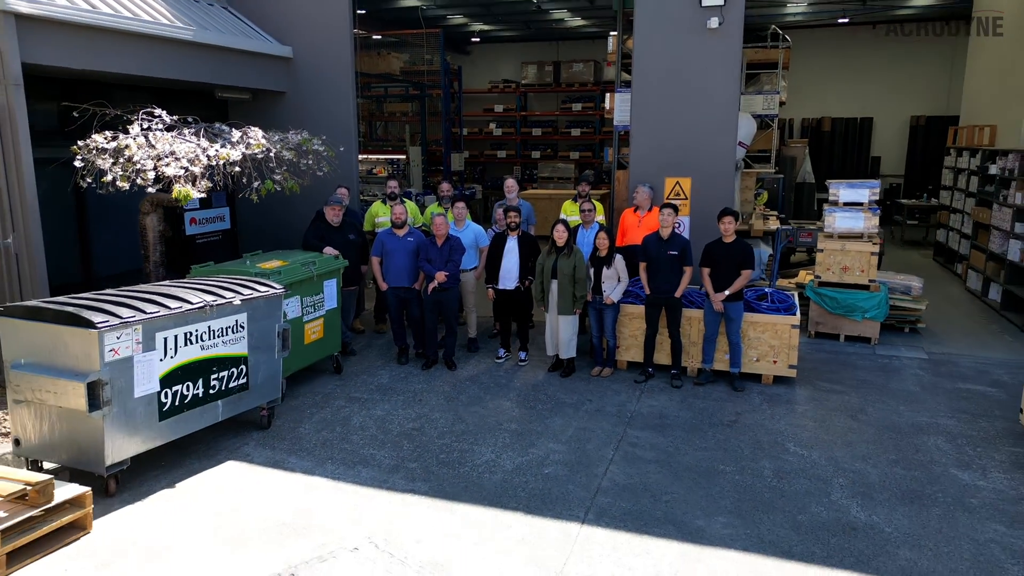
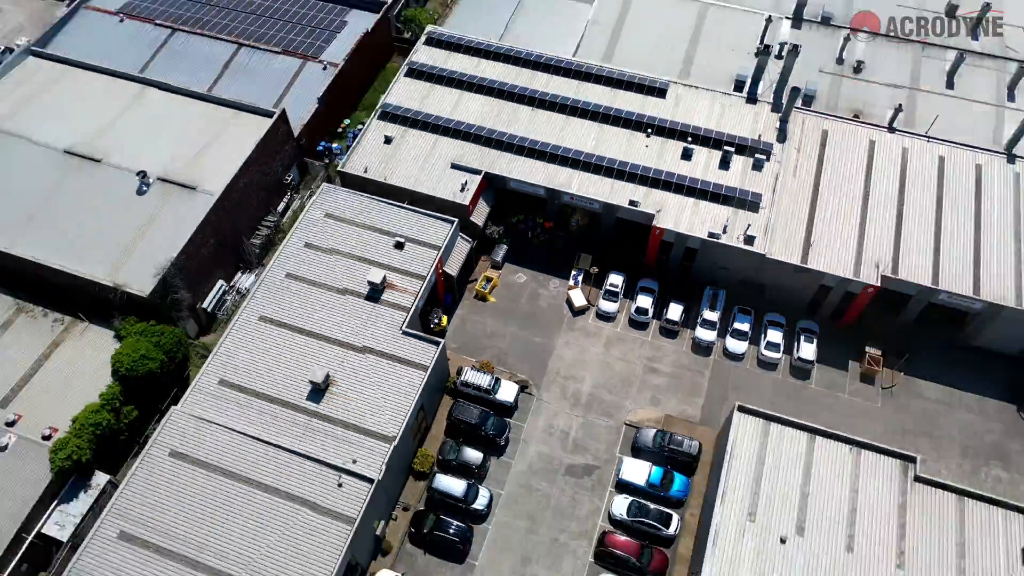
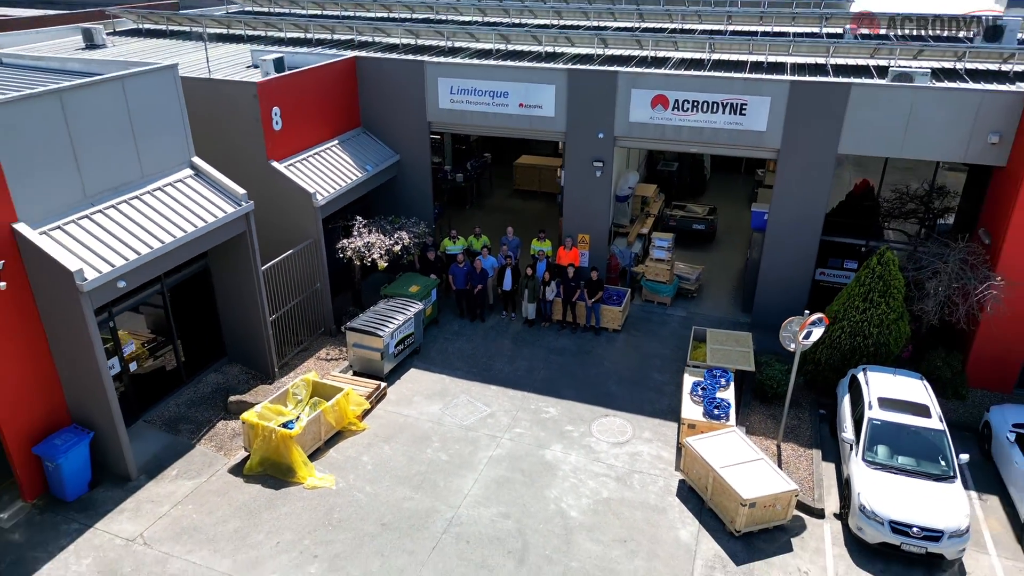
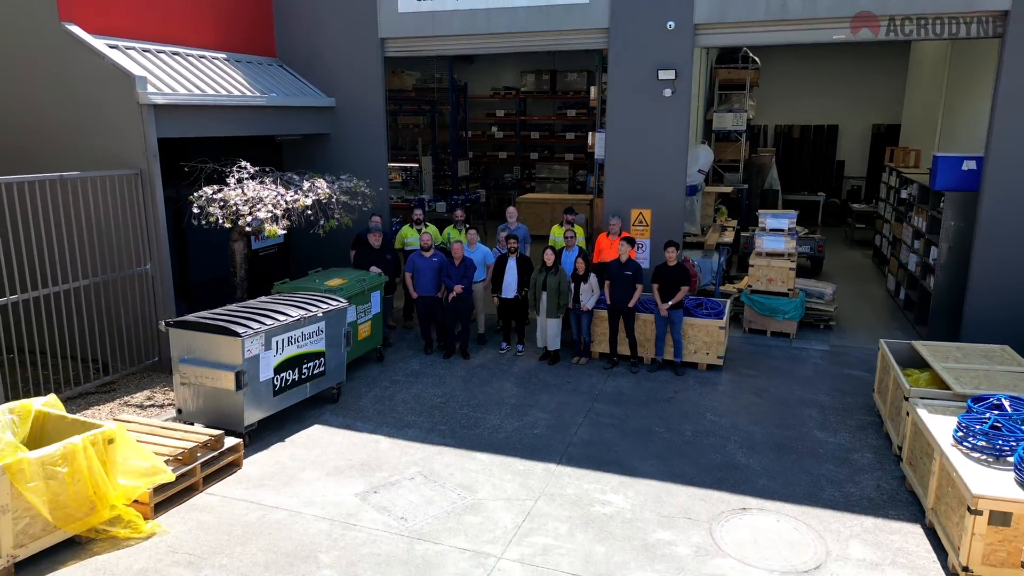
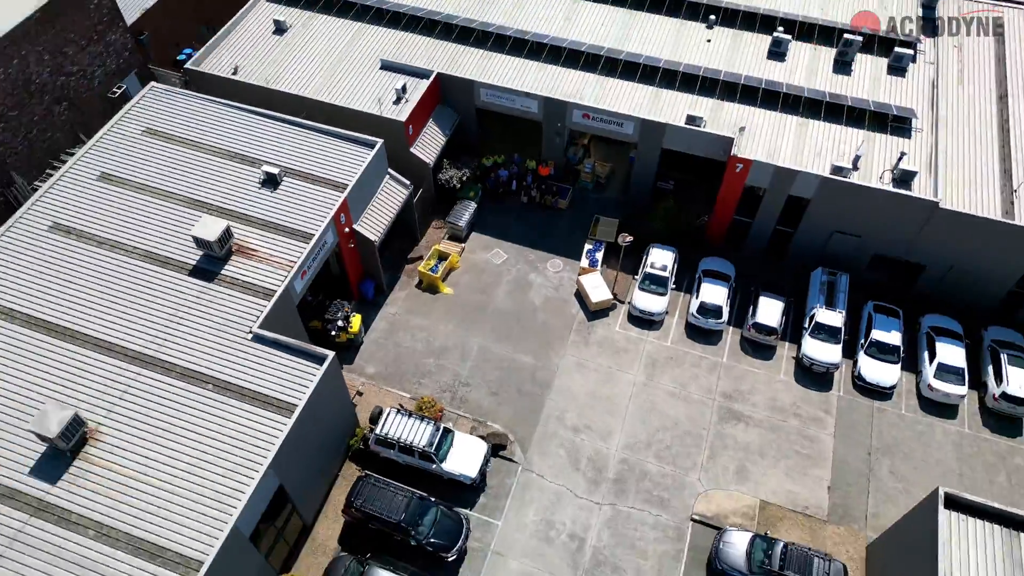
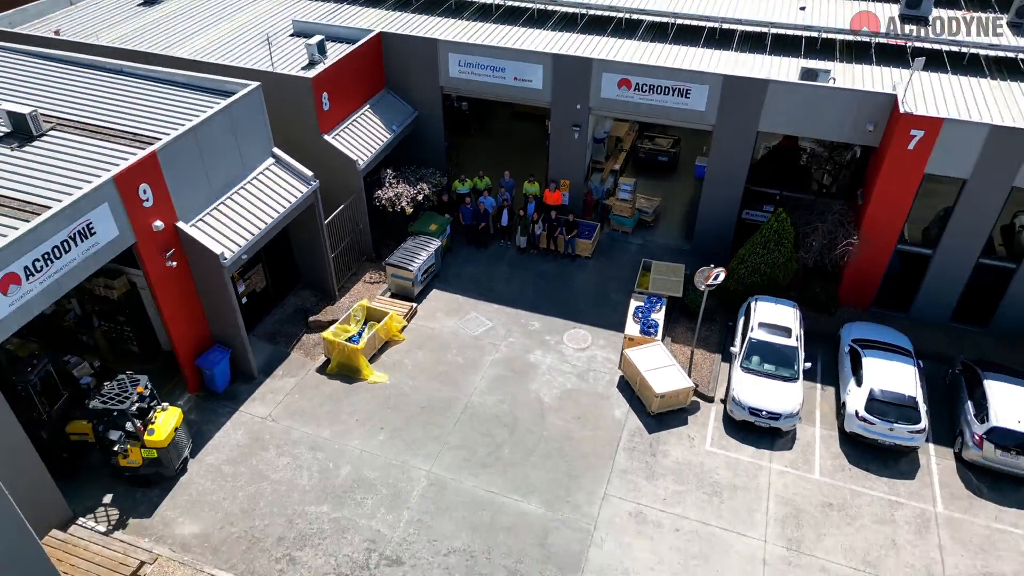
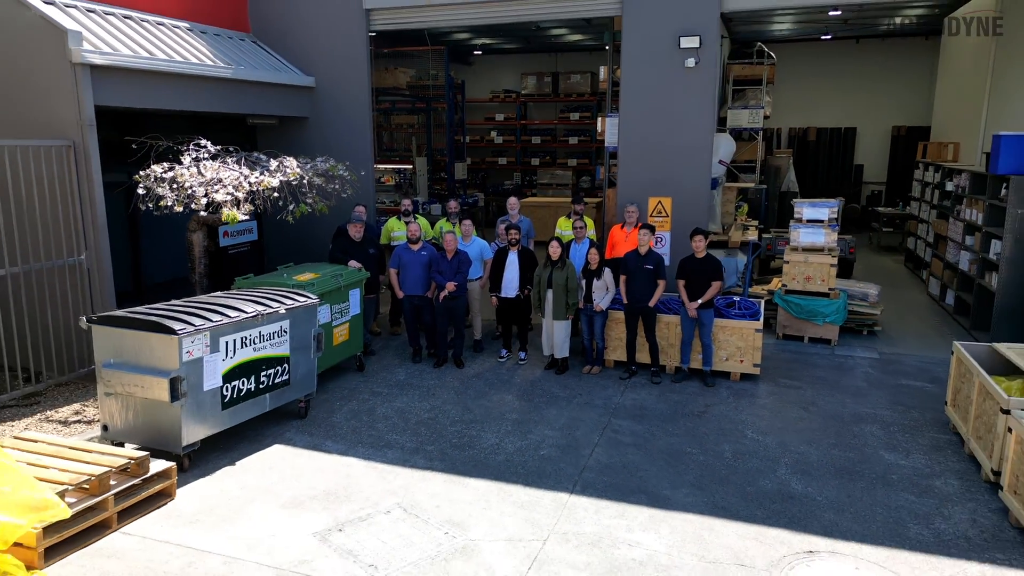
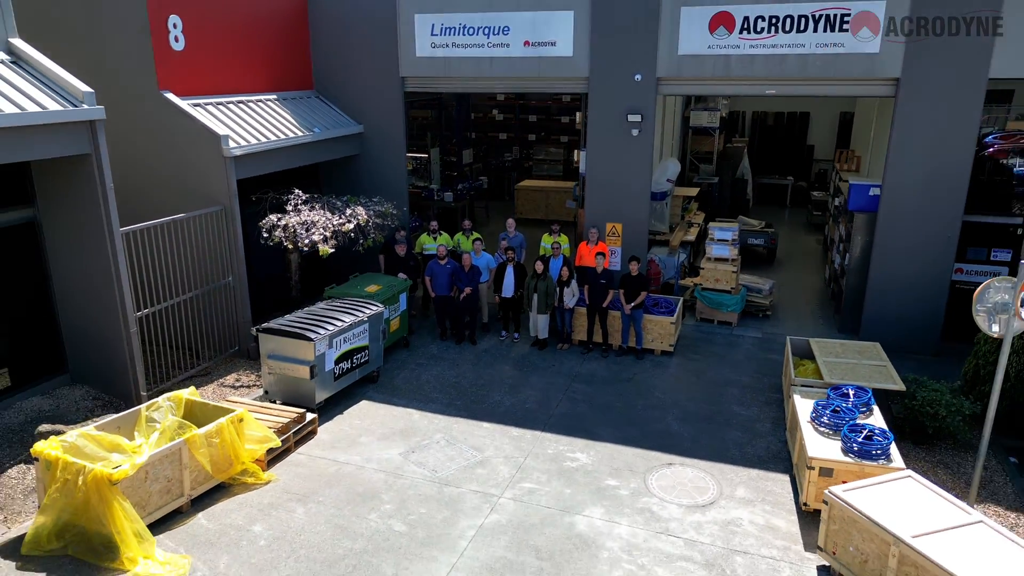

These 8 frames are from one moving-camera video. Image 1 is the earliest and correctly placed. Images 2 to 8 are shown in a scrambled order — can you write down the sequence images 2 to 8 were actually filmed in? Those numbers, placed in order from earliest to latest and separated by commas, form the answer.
7, 4, 8, 3, 6, 5, 2
